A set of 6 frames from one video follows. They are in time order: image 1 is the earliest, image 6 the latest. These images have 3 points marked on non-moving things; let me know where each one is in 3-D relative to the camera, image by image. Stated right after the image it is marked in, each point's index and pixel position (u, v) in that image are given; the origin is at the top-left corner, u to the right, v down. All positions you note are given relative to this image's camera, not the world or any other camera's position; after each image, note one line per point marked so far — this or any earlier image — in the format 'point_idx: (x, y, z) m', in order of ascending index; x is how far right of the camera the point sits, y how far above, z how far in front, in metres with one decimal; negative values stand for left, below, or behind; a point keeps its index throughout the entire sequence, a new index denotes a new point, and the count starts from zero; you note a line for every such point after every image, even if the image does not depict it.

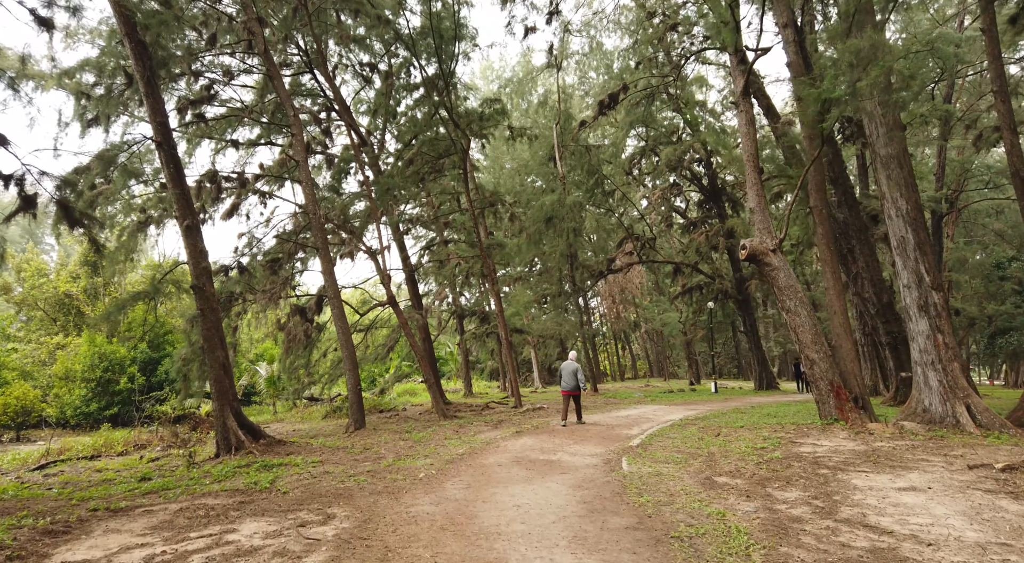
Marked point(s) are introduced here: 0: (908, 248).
0: (+6.6, +0.6, +12.5) m
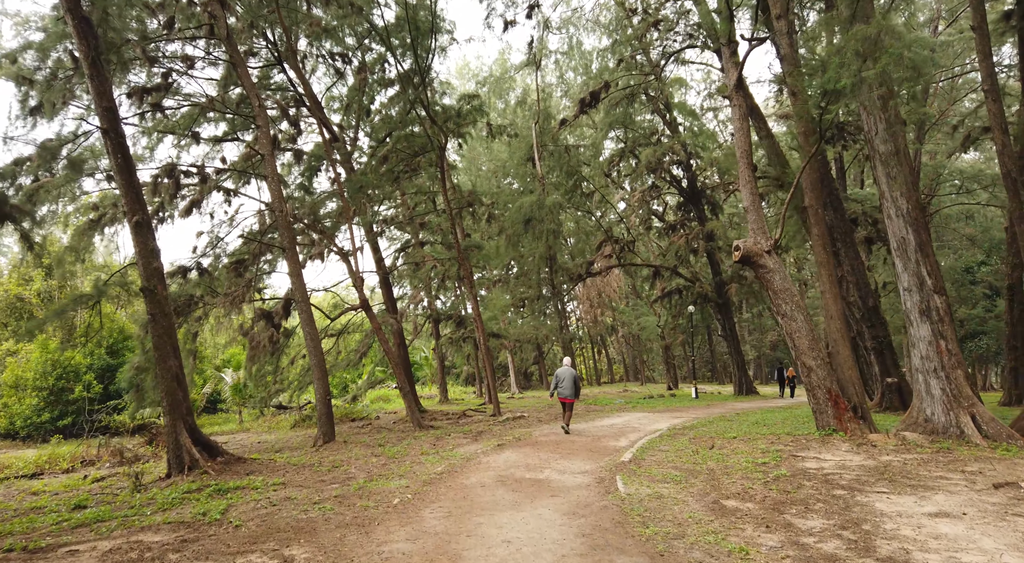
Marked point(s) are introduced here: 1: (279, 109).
0: (+6.3, +0.5, +11.9) m
1: (-5.4, +4.0, +17.1) m
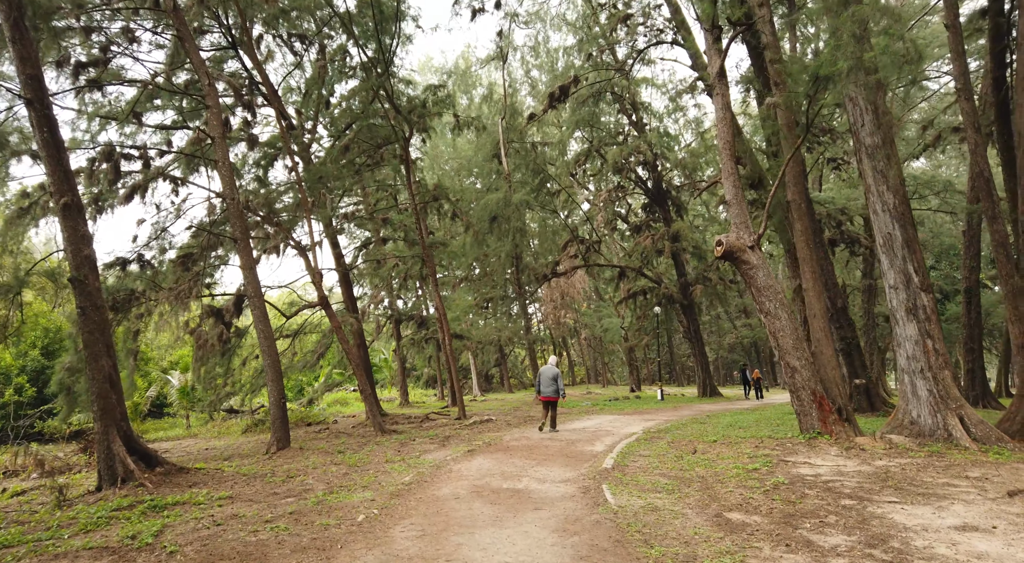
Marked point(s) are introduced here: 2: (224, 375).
0: (+5.9, +0.6, +11.5) m
1: (-6.0, +4.1, +16.1) m
2: (-5.9, -1.9, +15.5) m
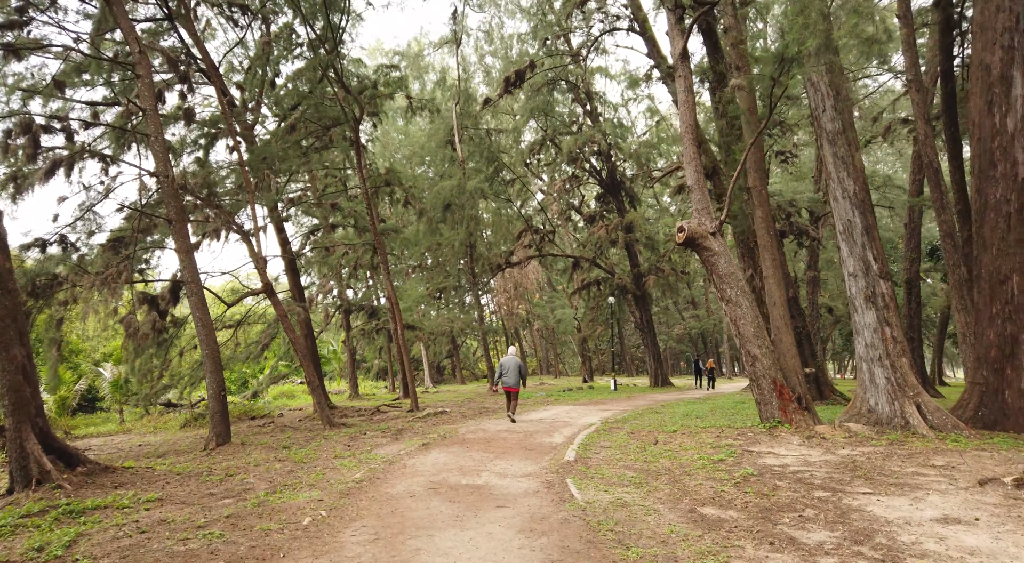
0: (+5.2, +0.7, +11.4) m
1: (-6.9, +4.3, +15.2) m
2: (-6.8, -1.7, +14.6) m
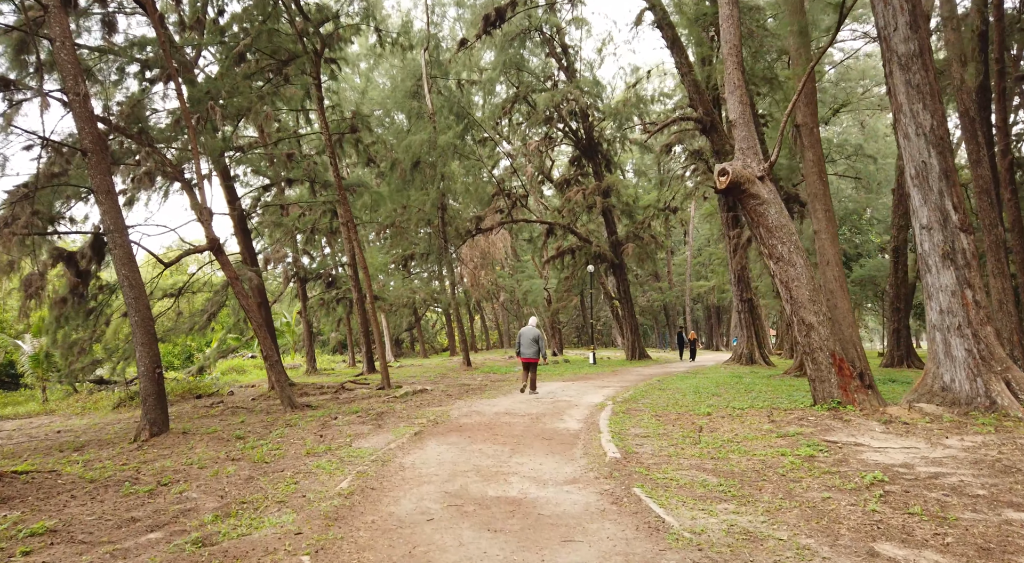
0: (+5.3, +1.3, +9.6) m
1: (-7.0, +5.1, +12.4) m
2: (-6.9, -0.9, +12.1) m
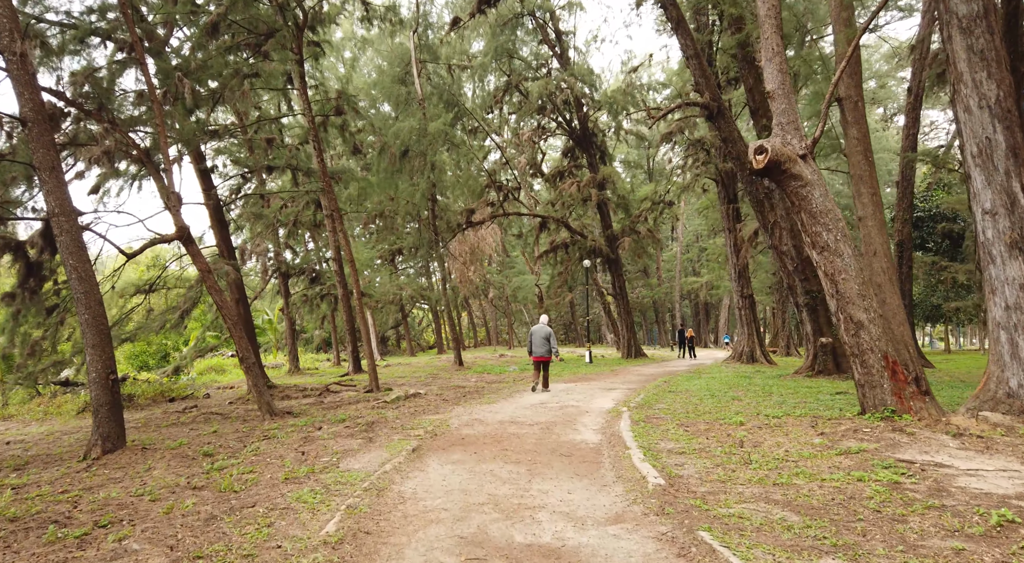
0: (+5.4, +1.4, +8.5) m
1: (-6.9, +5.2, +11.0) m
2: (-6.8, -0.8, +10.8) m
